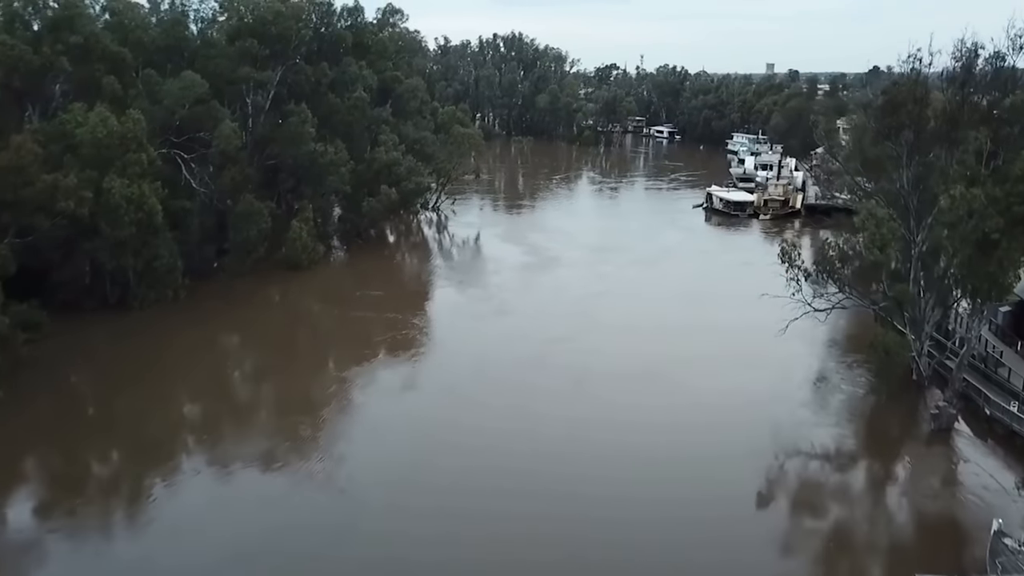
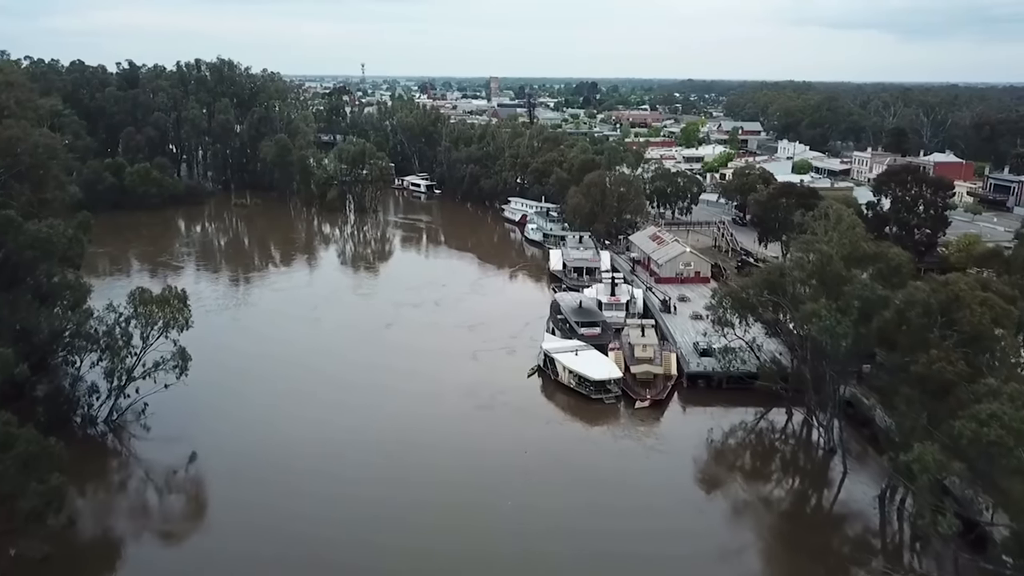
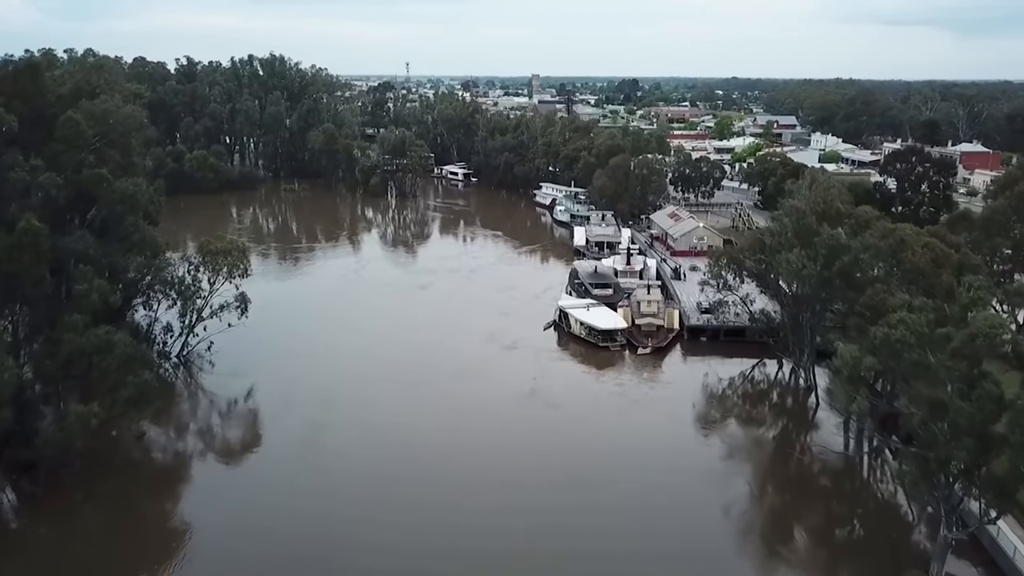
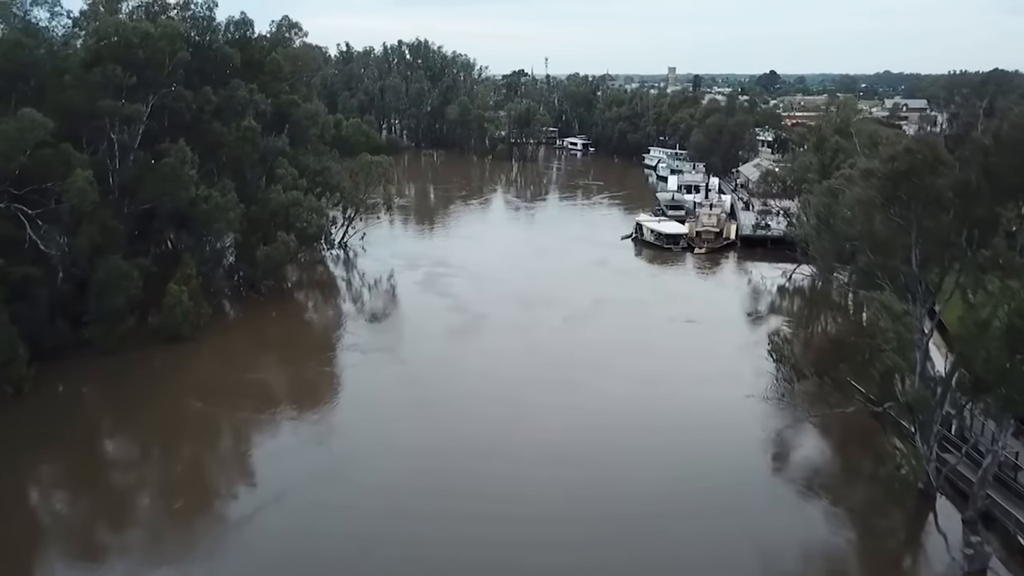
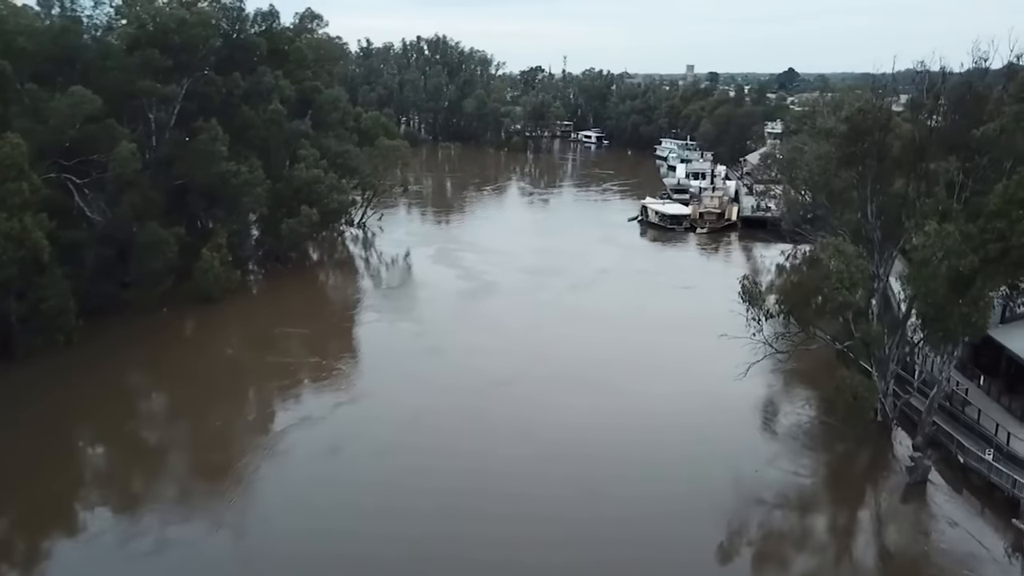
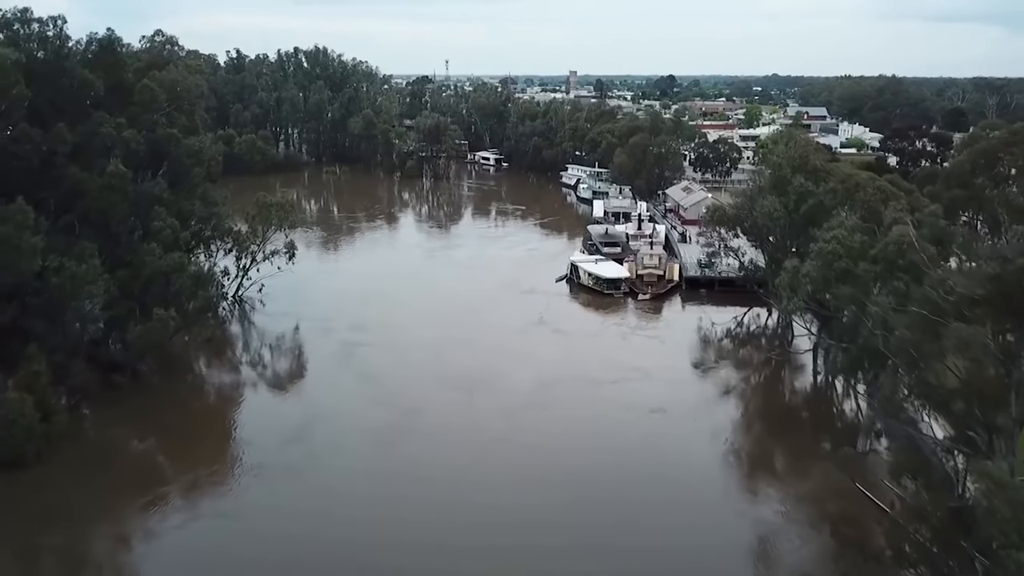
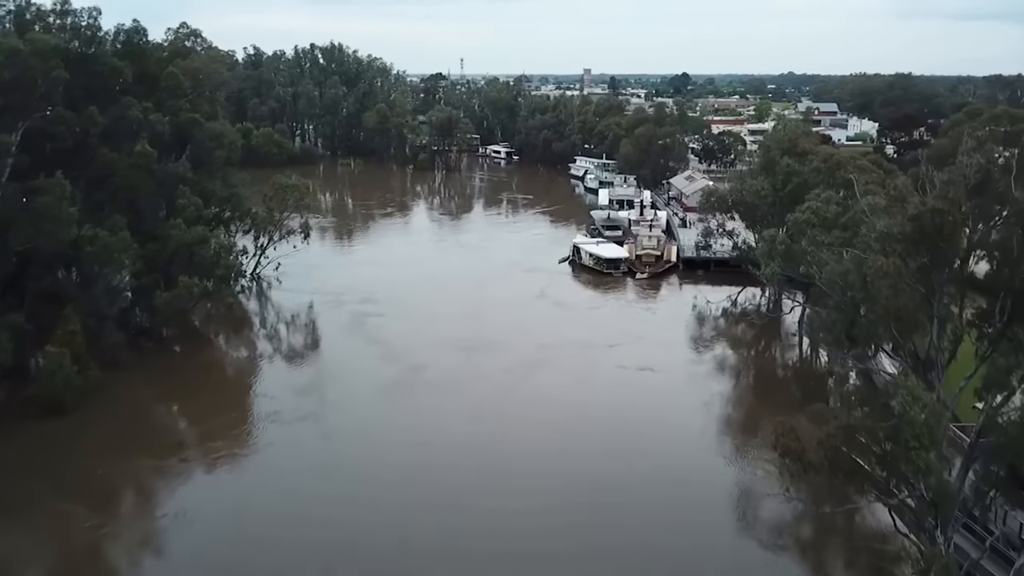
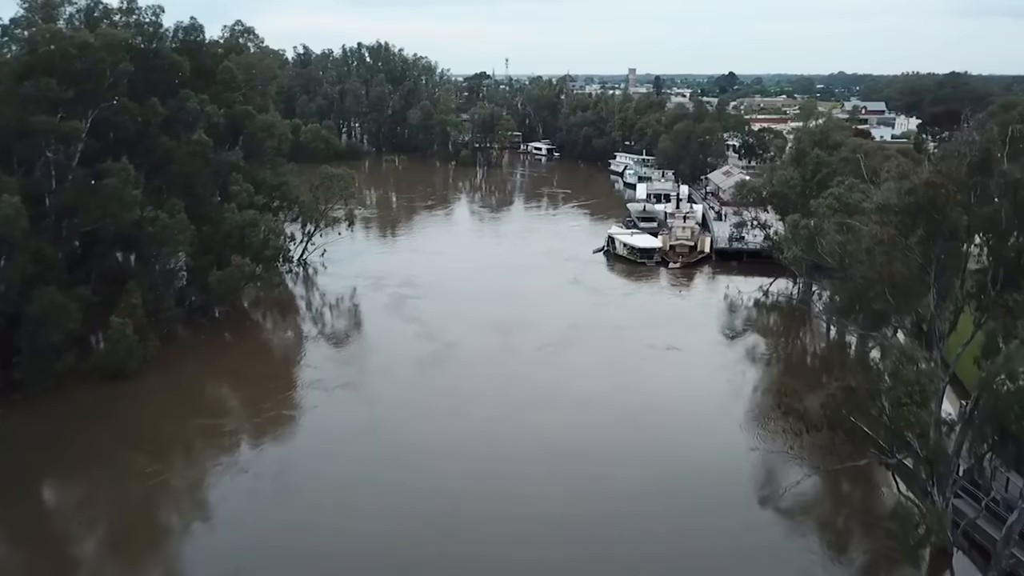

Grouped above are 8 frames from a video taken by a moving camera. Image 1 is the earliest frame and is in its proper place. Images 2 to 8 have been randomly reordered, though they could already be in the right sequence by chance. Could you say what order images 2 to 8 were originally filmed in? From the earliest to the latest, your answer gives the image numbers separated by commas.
5, 4, 8, 7, 6, 3, 2
